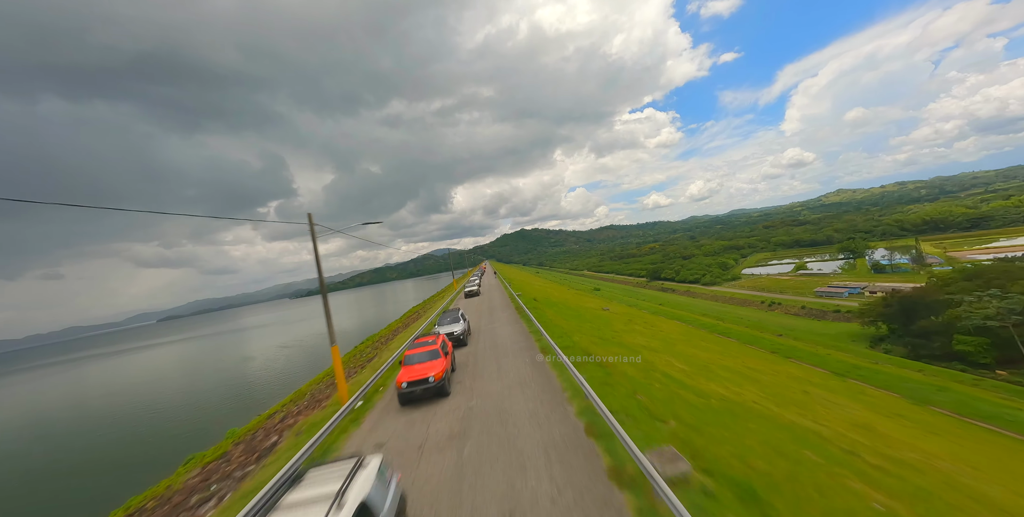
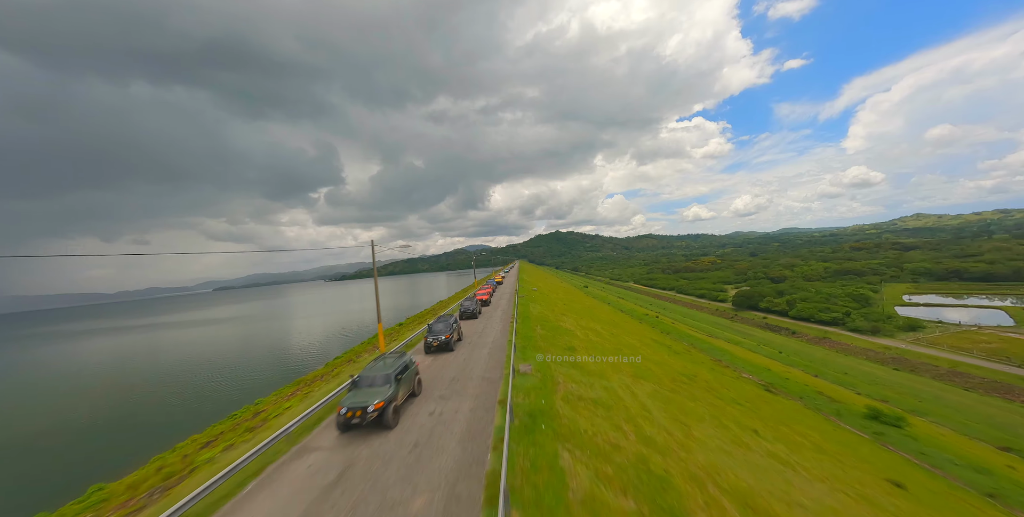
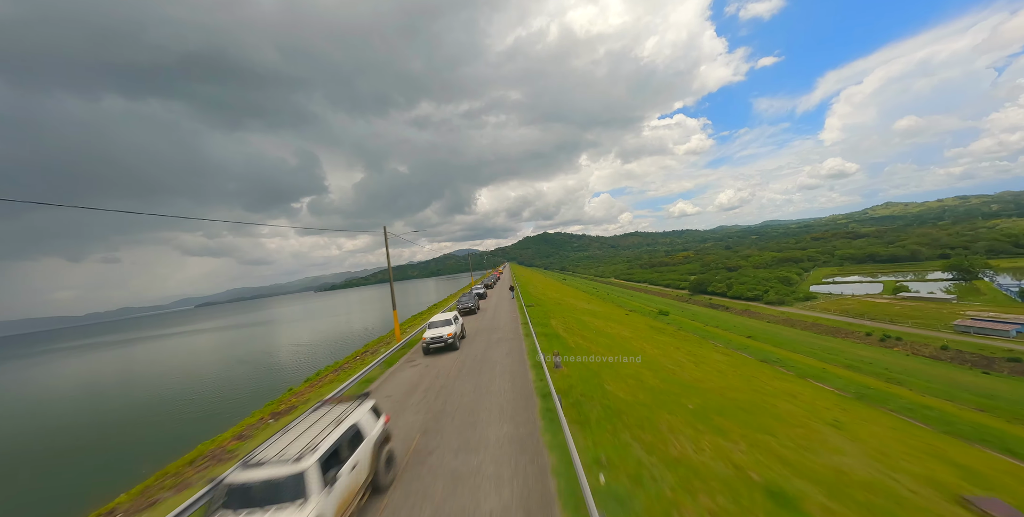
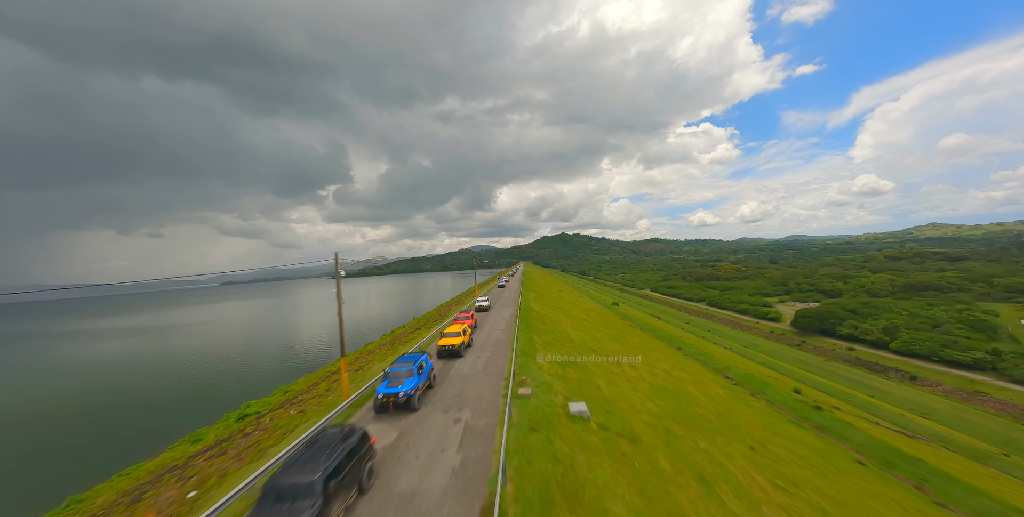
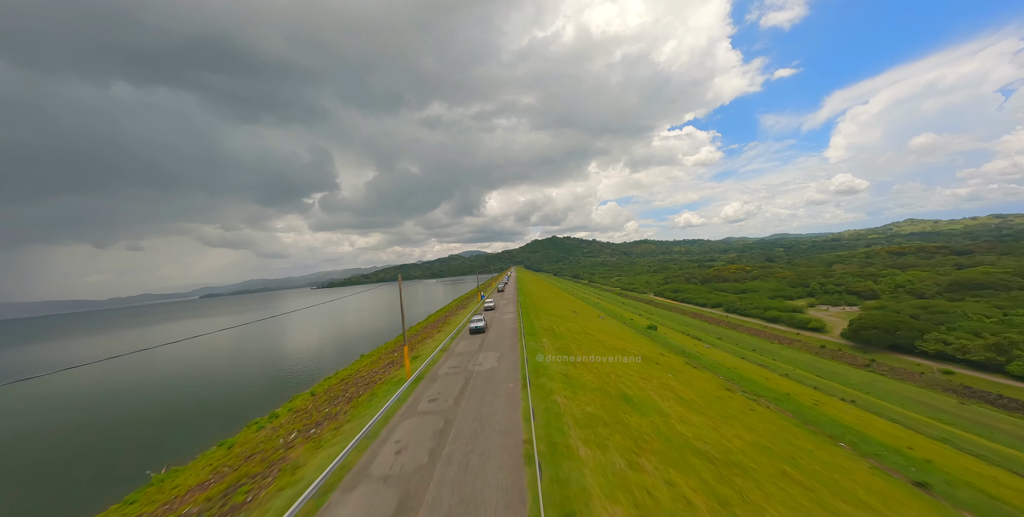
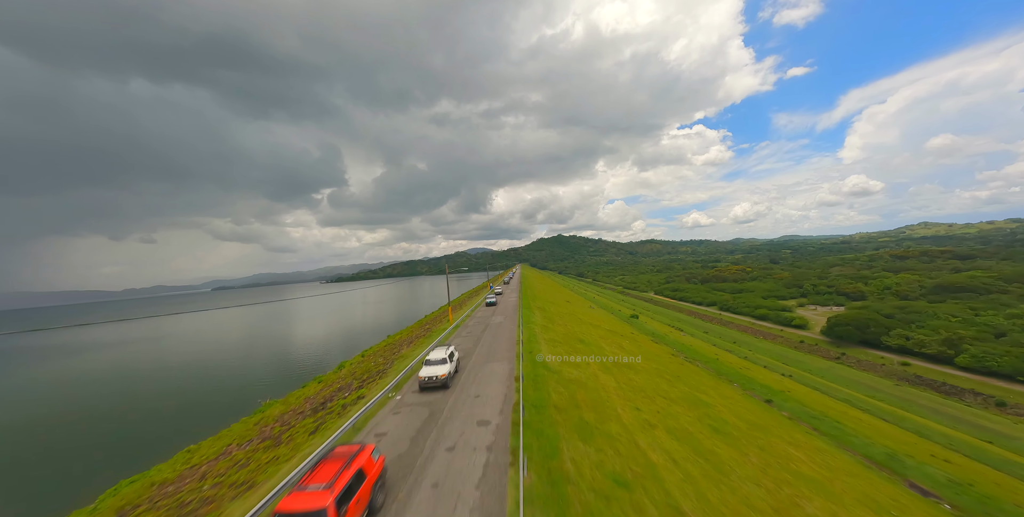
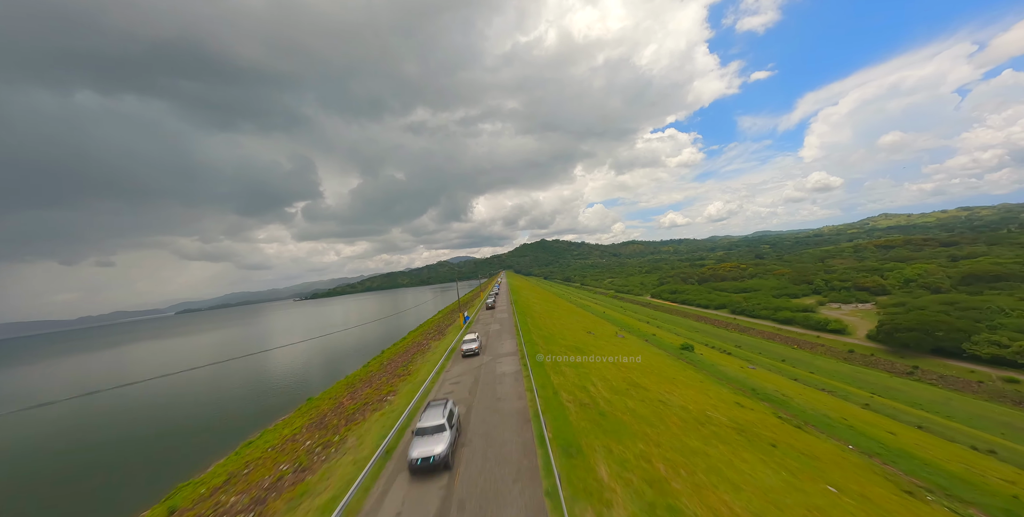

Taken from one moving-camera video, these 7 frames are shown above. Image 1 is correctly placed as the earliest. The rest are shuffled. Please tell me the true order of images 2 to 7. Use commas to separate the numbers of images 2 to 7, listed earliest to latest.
3, 2, 4, 6, 5, 7
